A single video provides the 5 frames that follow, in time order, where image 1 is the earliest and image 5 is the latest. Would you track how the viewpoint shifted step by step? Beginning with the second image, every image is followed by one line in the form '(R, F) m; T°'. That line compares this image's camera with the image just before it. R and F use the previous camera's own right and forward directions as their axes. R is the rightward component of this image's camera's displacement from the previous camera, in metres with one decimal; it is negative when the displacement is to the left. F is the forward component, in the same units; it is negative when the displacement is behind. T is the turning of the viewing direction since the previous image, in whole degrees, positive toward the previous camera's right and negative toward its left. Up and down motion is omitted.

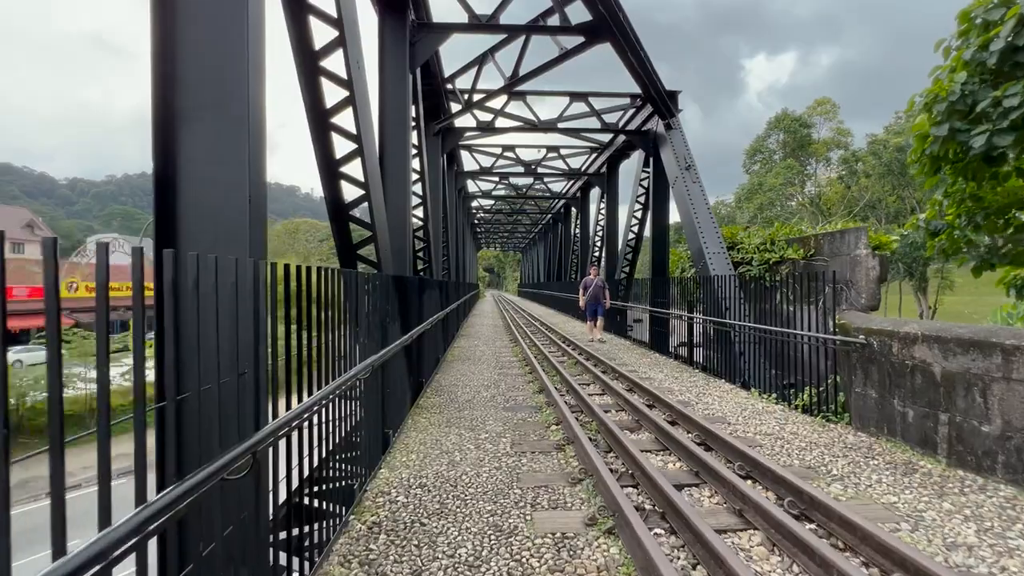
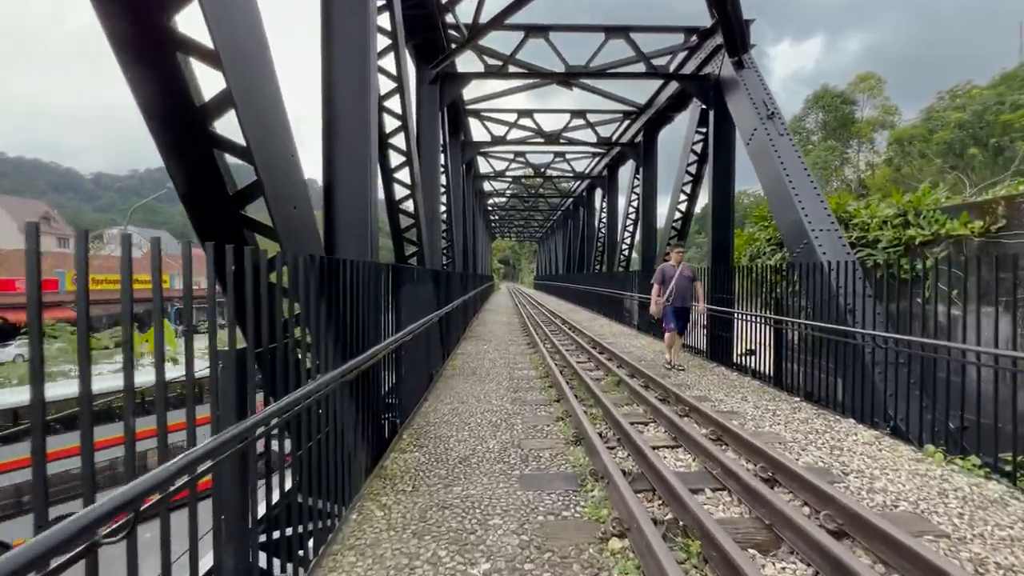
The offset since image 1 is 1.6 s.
(0.0, +2.1) m; -2°
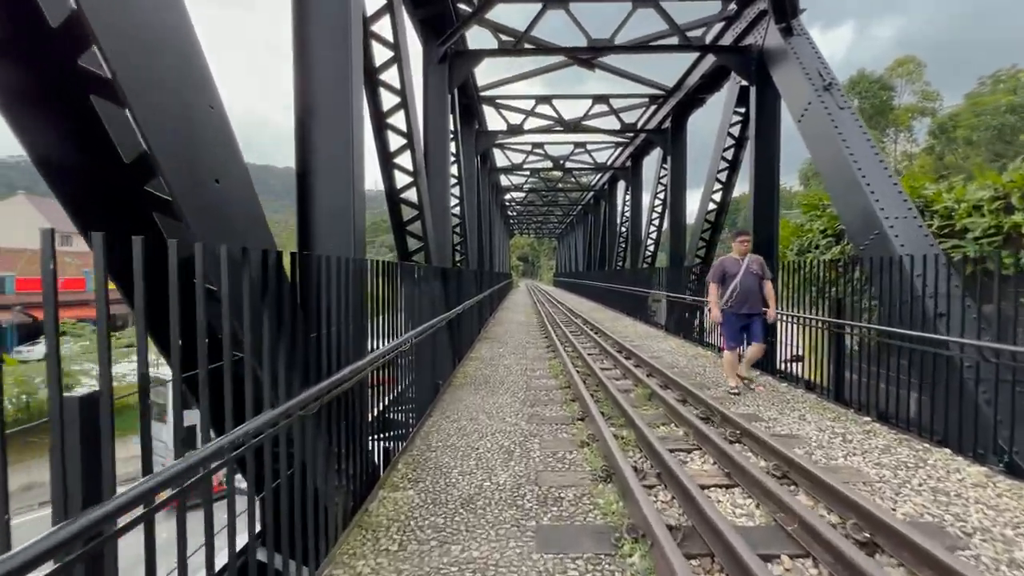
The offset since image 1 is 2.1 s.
(0.0, +0.7) m; -2°
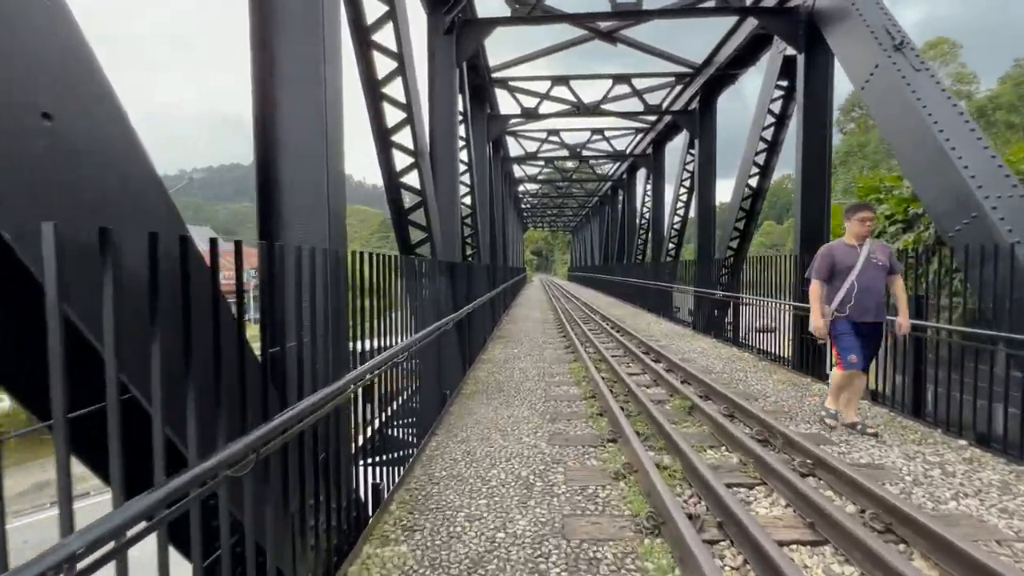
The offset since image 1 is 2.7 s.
(0.0, +0.7) m; -2°
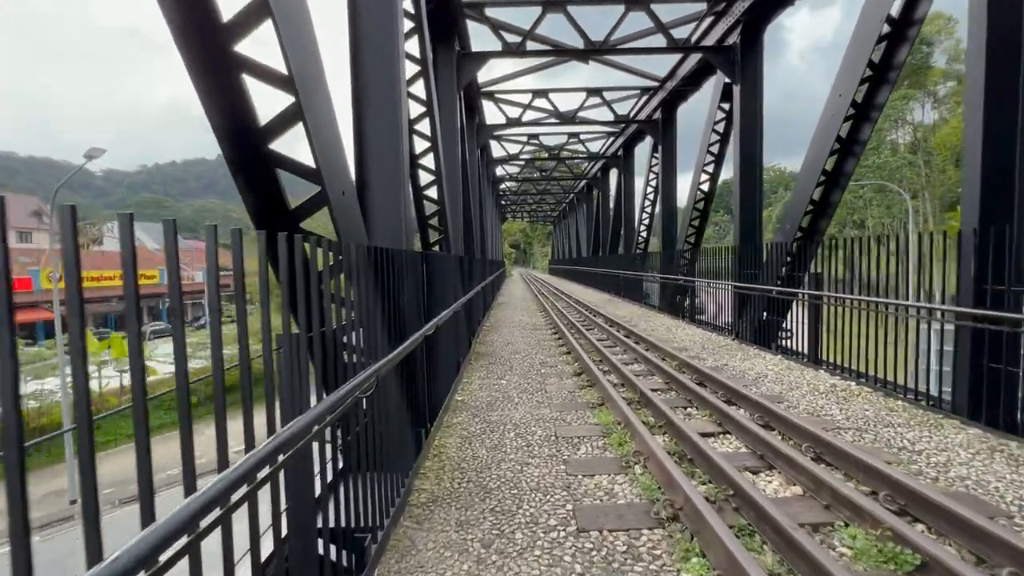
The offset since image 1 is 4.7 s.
(-0.1, +2.6) m; +3°
